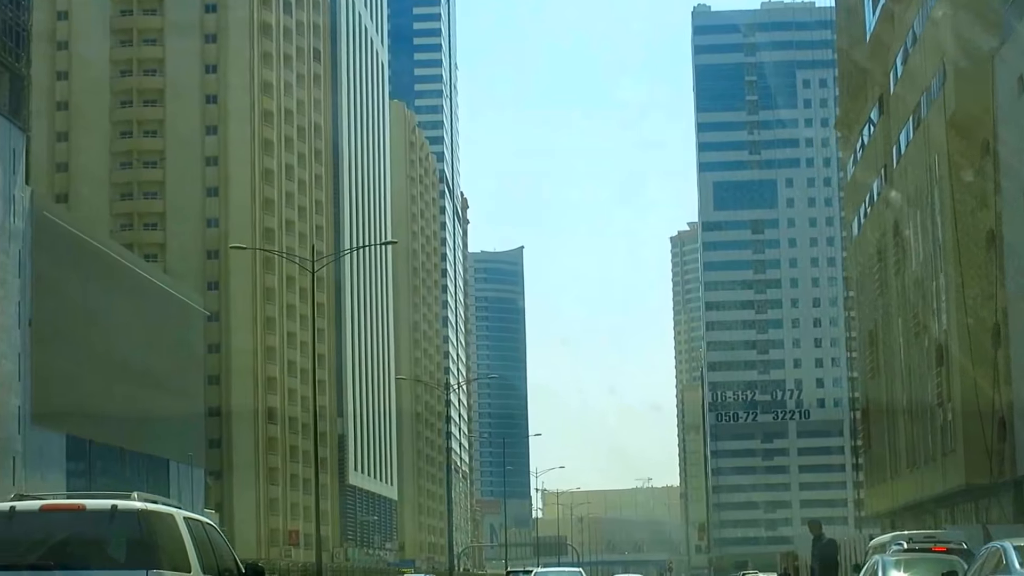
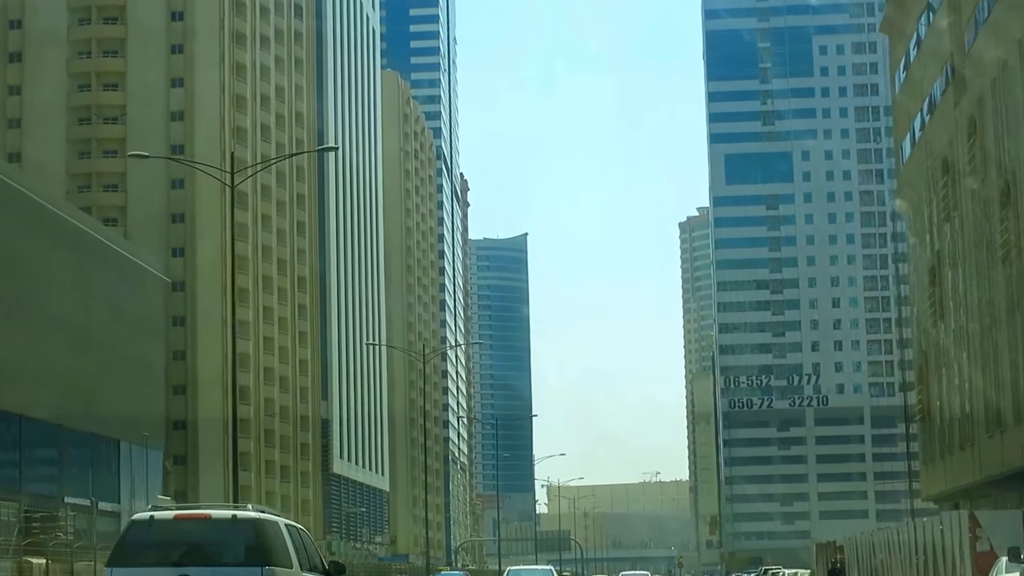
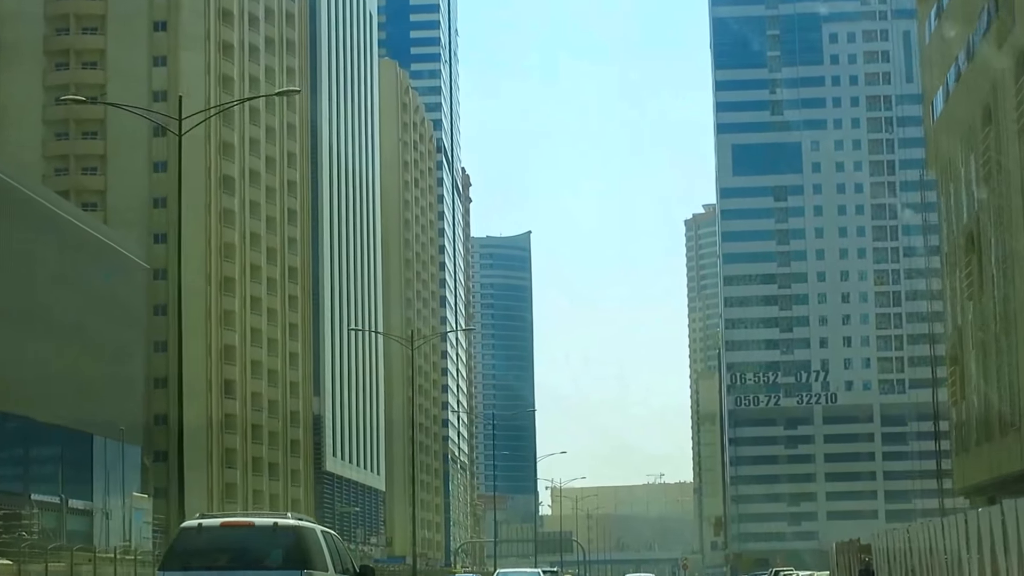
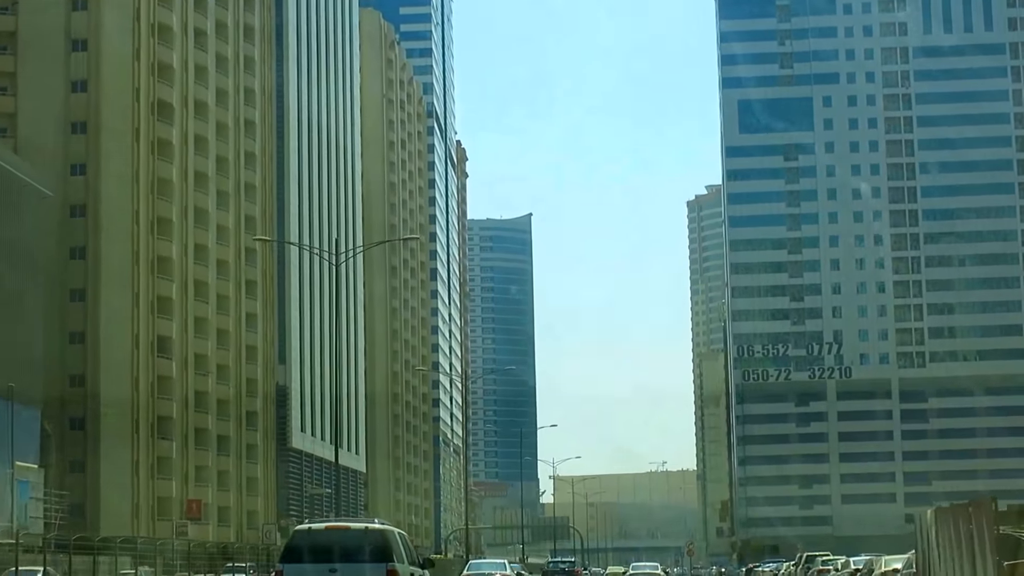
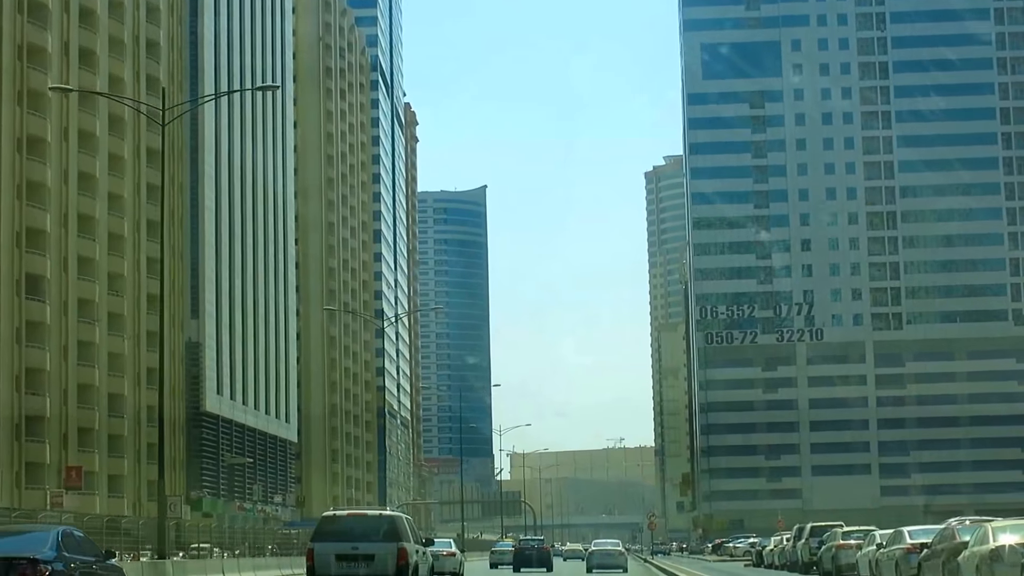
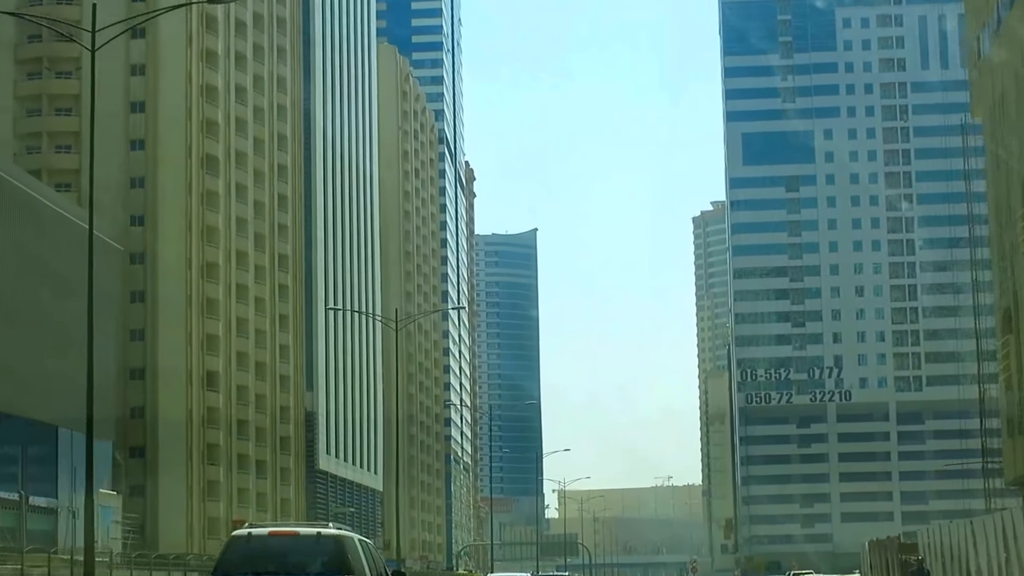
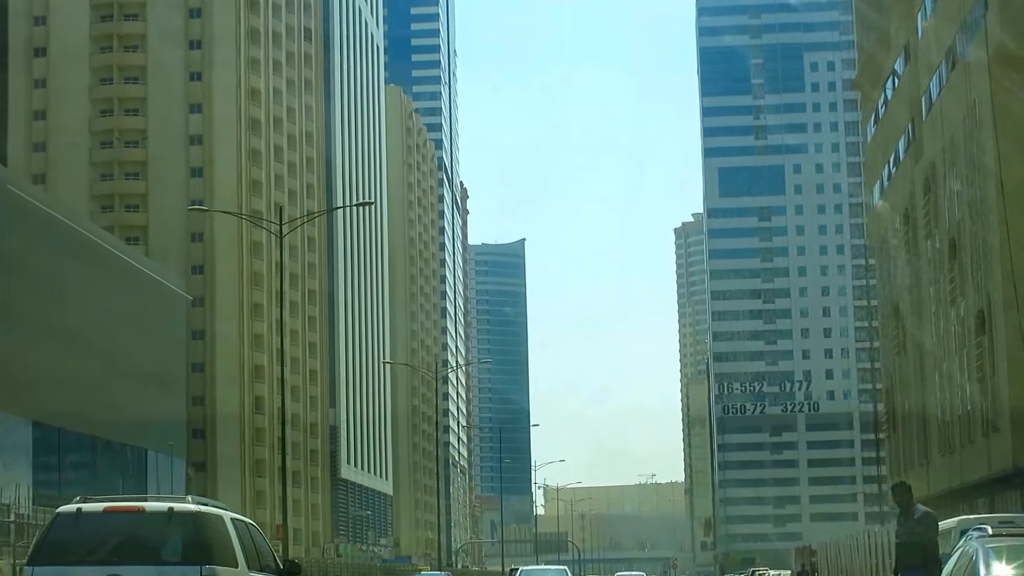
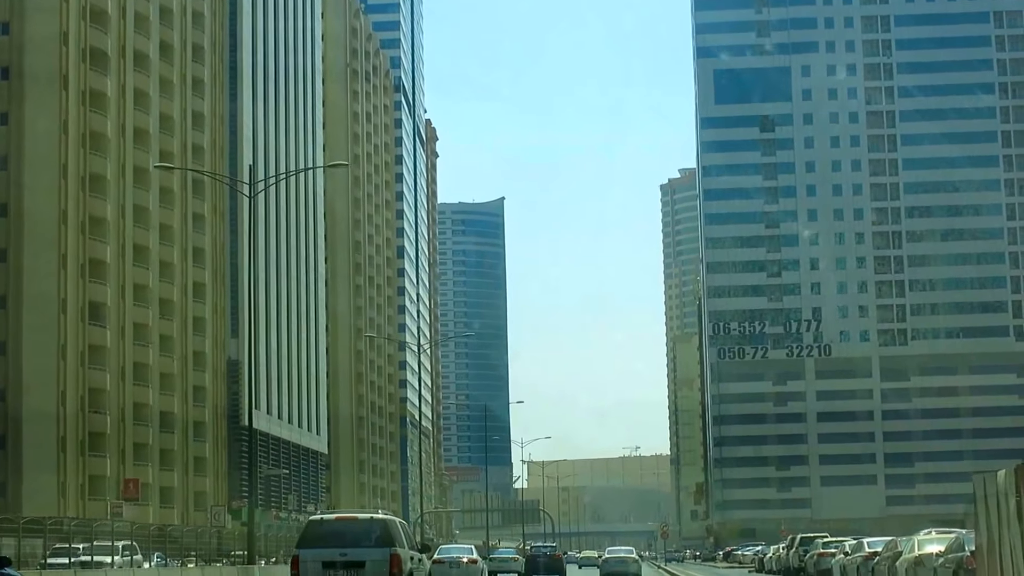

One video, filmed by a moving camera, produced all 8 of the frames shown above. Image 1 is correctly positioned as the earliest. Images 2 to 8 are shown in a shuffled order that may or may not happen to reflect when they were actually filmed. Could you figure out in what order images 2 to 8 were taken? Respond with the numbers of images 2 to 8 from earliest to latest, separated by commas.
7, 2, 3, 6, 4, 8, 5
